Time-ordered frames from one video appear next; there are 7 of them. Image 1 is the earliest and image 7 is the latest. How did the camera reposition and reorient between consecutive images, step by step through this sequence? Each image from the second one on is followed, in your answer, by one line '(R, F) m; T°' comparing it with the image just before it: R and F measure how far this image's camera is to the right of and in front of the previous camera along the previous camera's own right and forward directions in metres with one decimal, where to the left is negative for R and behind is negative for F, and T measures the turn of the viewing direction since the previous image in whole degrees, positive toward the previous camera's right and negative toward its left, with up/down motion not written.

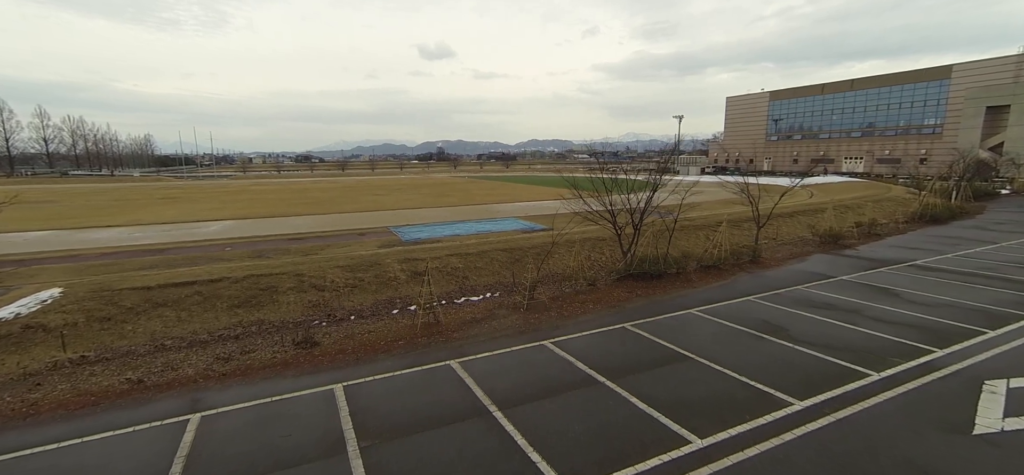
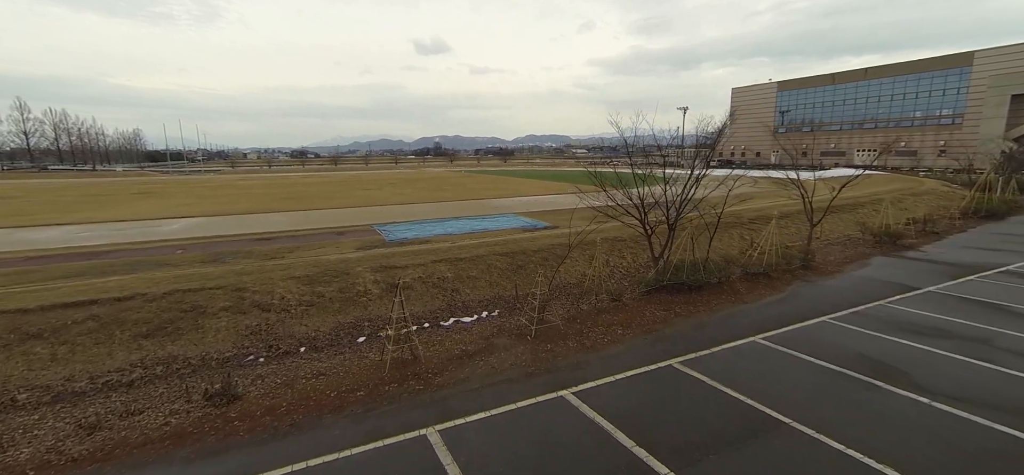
(-0.1, +2.2) m; 0°
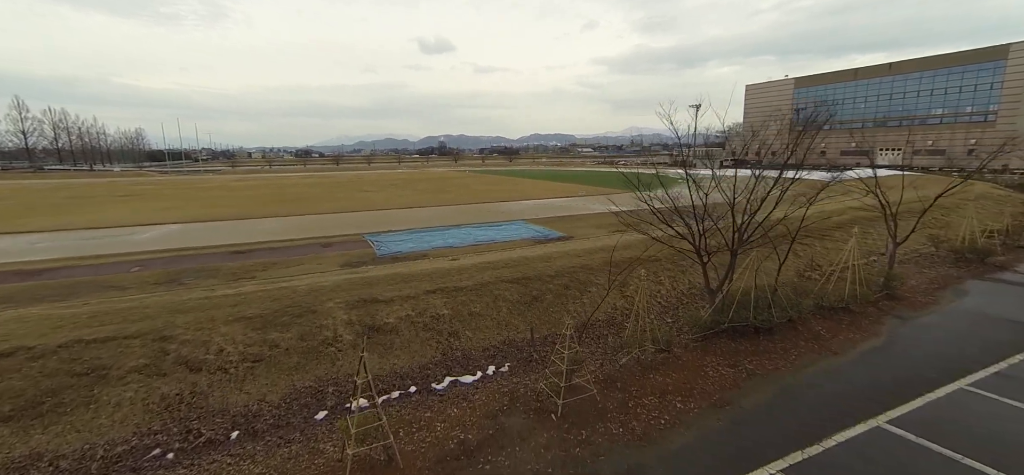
(-0.1, +1.9) m; -1°
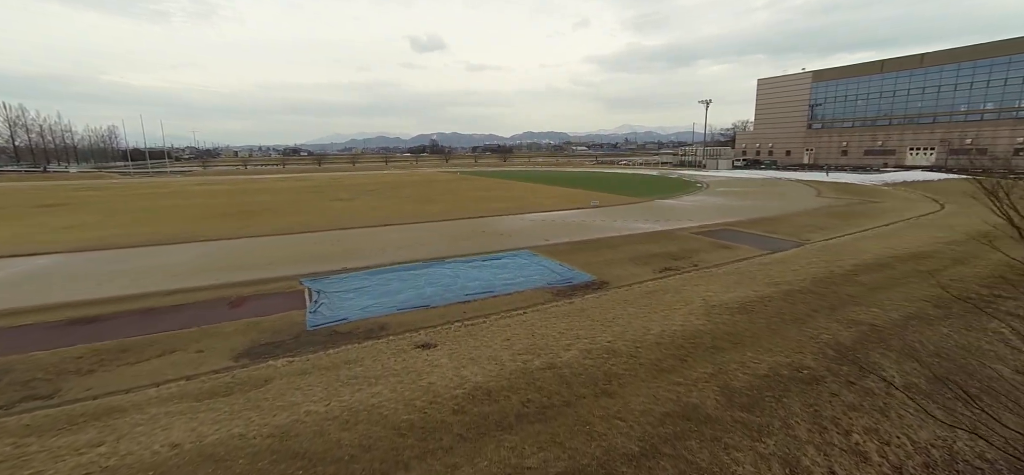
(-0.3, +4.8) m; +1°
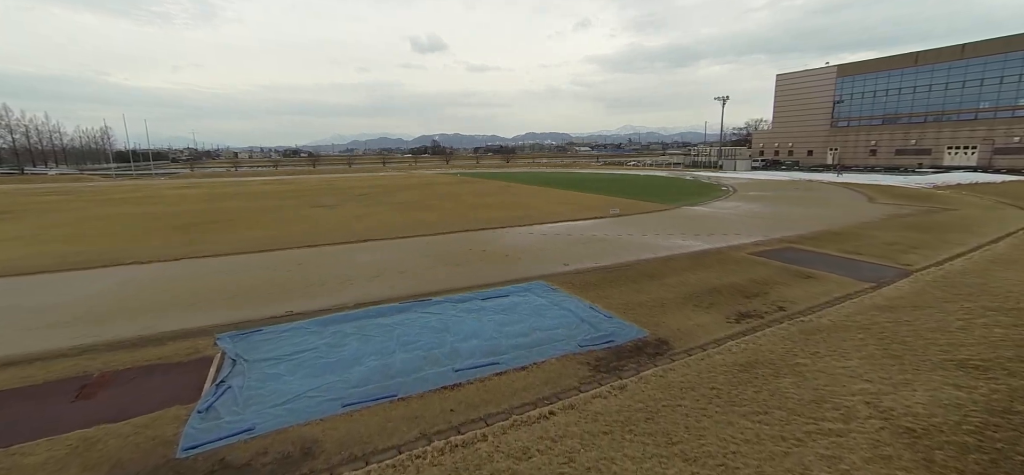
(-0.2, +3.4) m; 0°
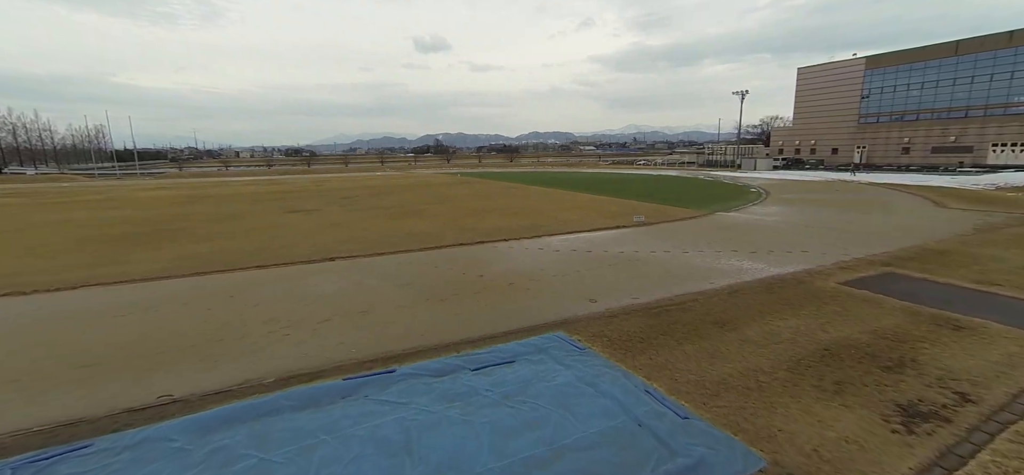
(-0.1, +3.4) m; 0°
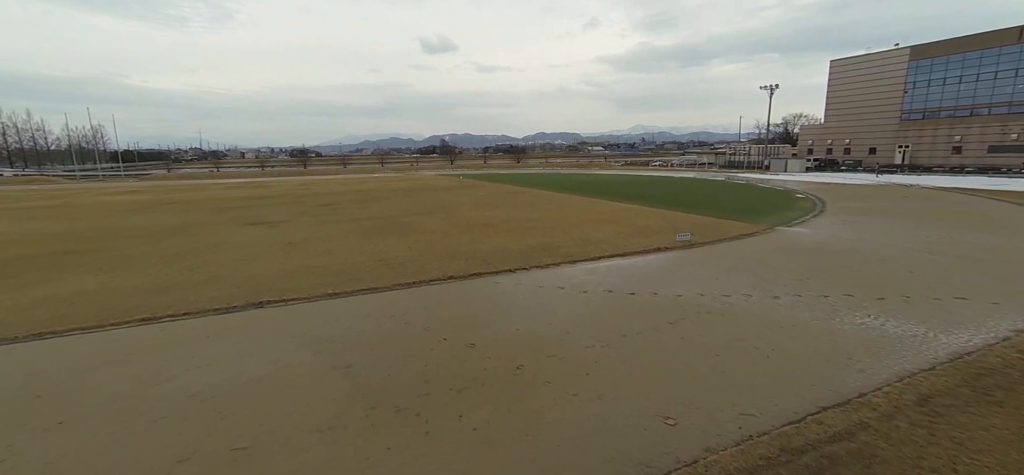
(0.0, +4.1) m; -1°
